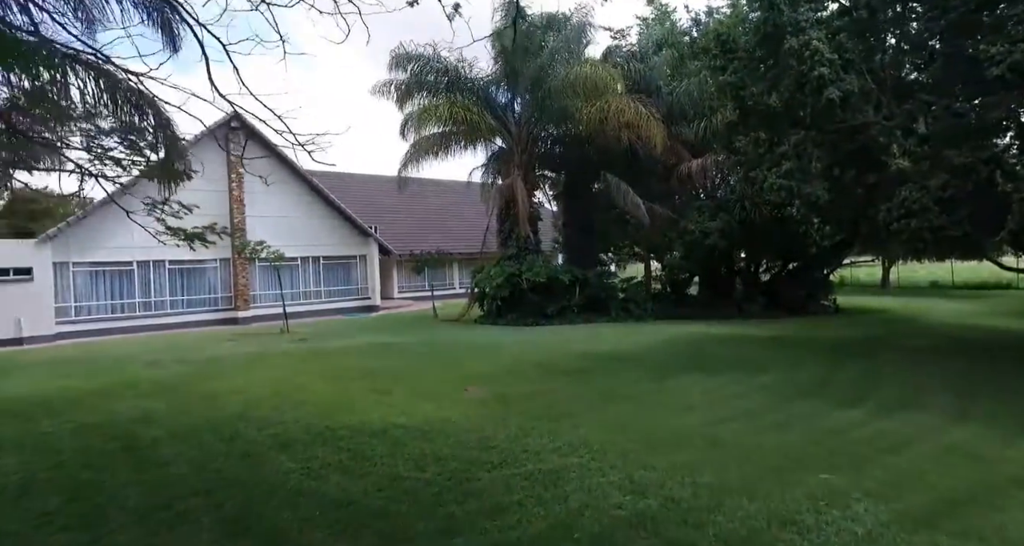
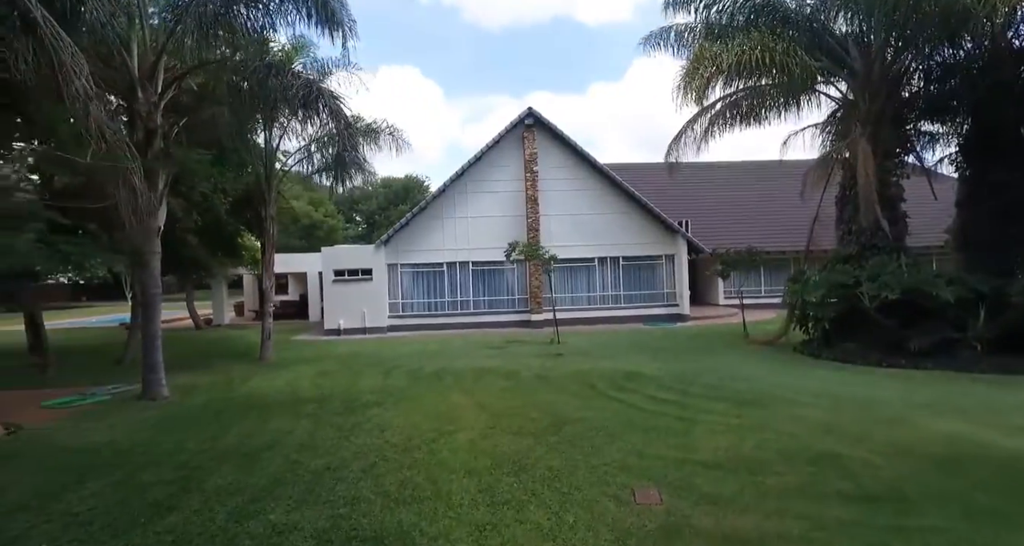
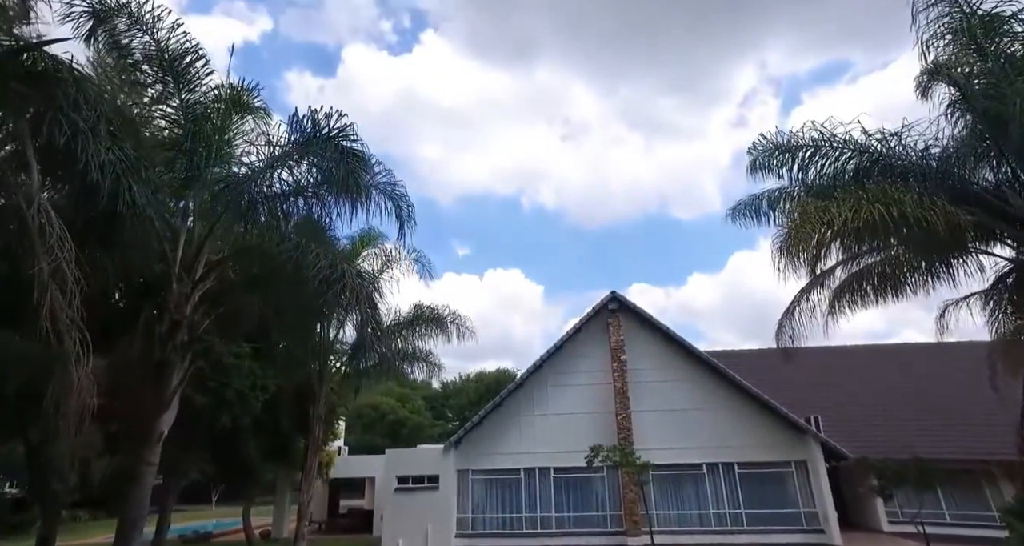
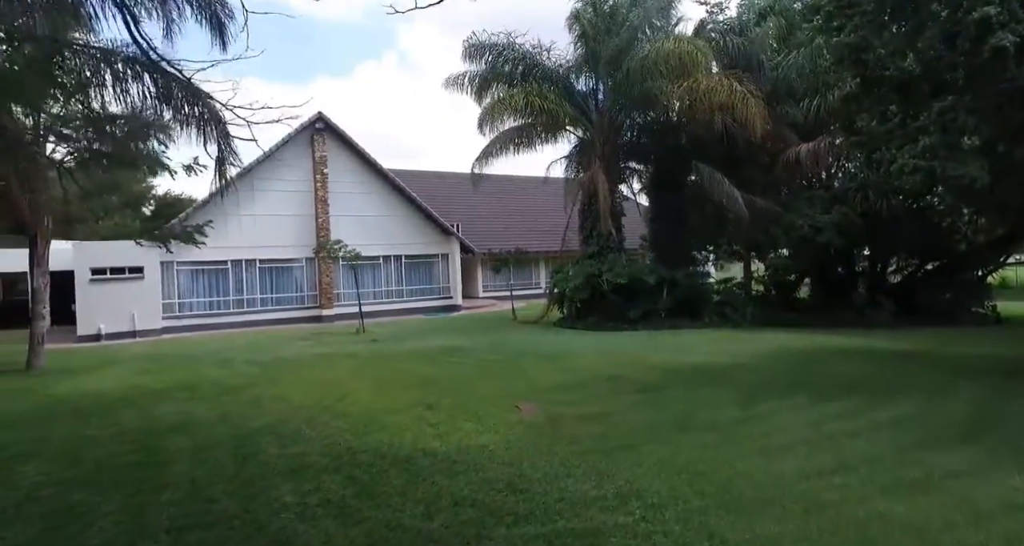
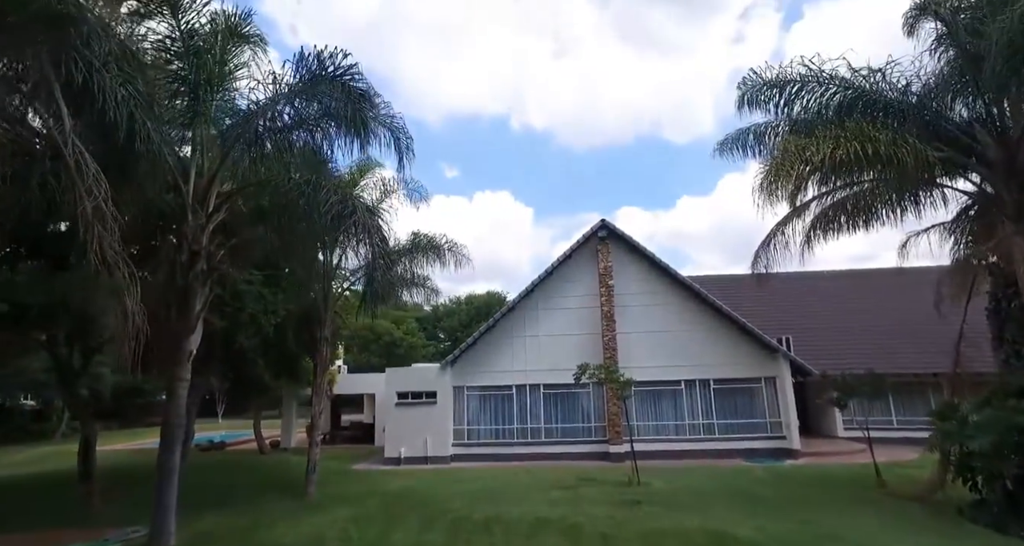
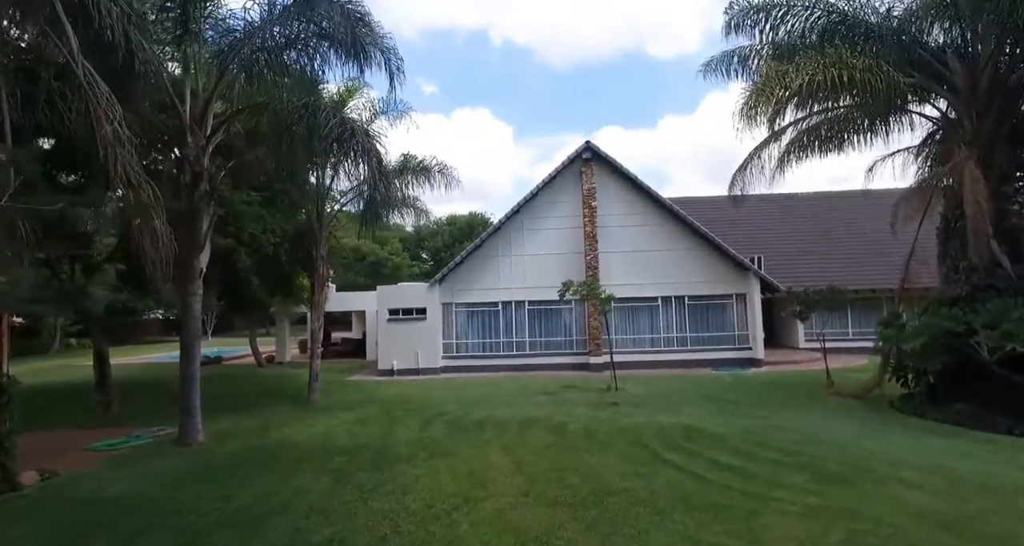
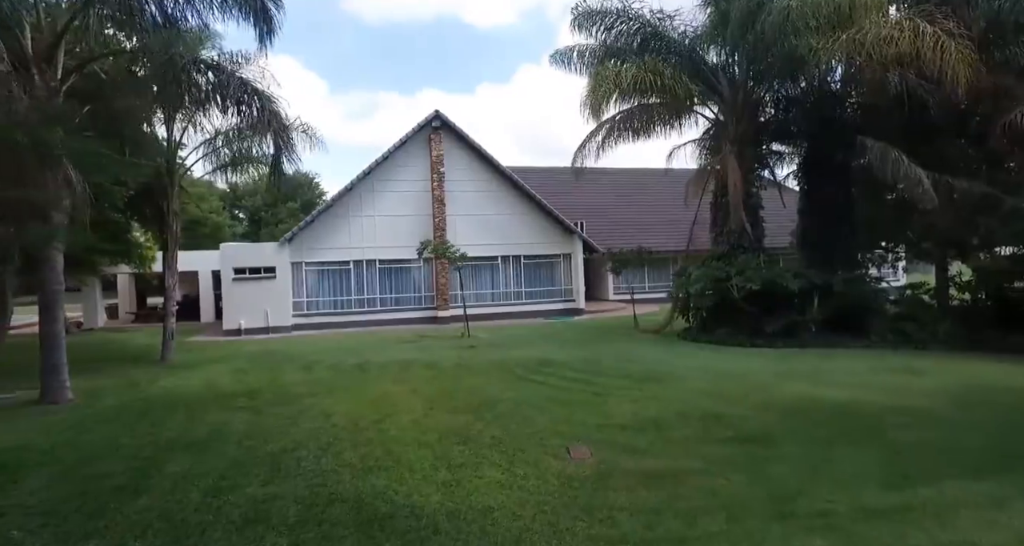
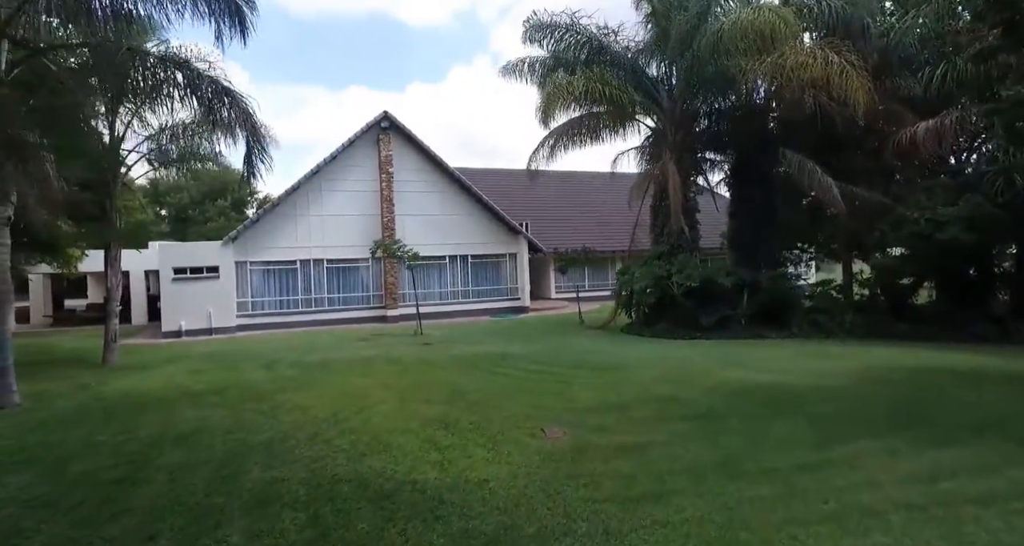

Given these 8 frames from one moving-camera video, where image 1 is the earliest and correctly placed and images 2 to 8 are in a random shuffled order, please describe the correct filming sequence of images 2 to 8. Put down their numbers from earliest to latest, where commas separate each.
4, 8, 7, 2, 6, 5, 3
